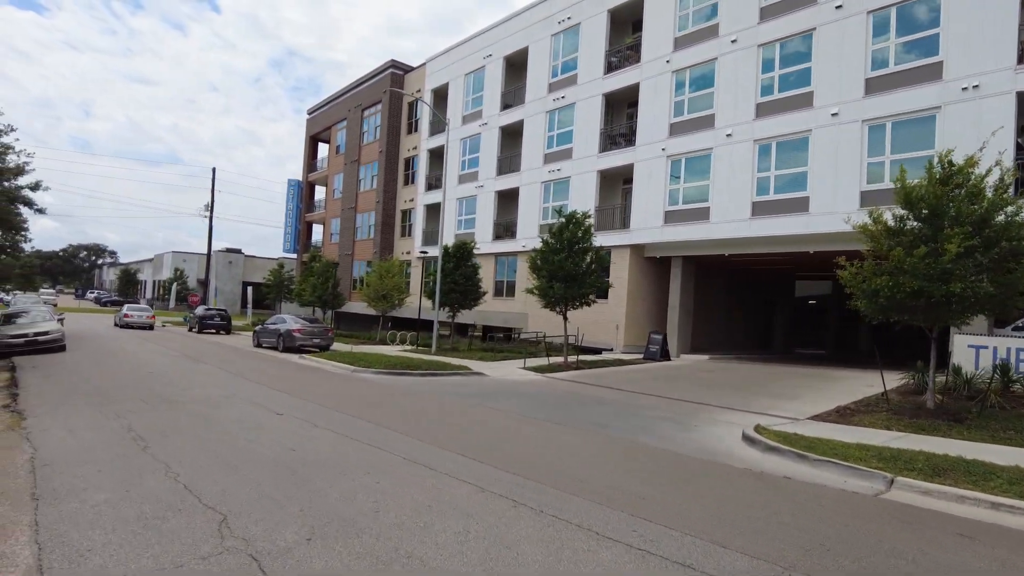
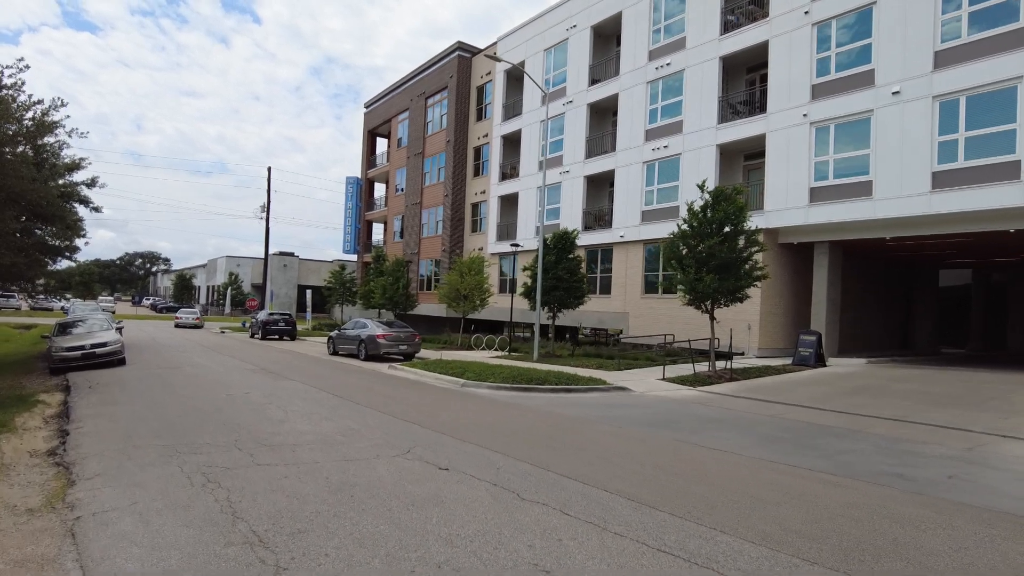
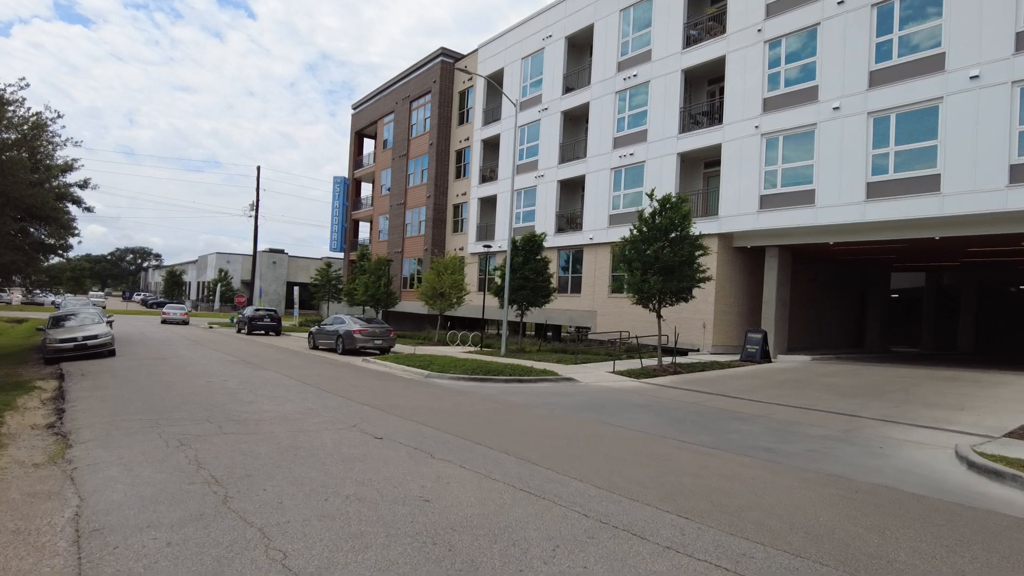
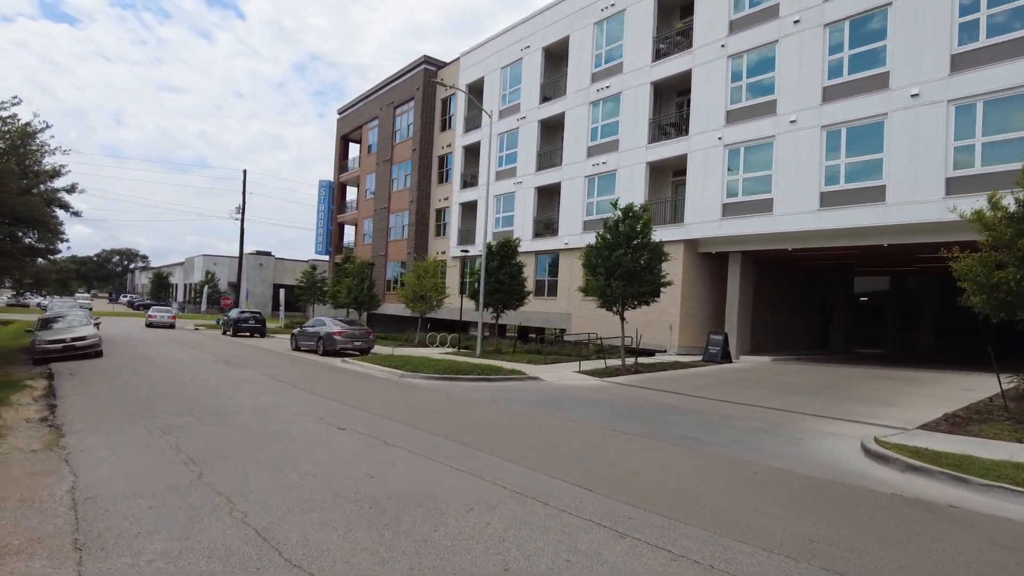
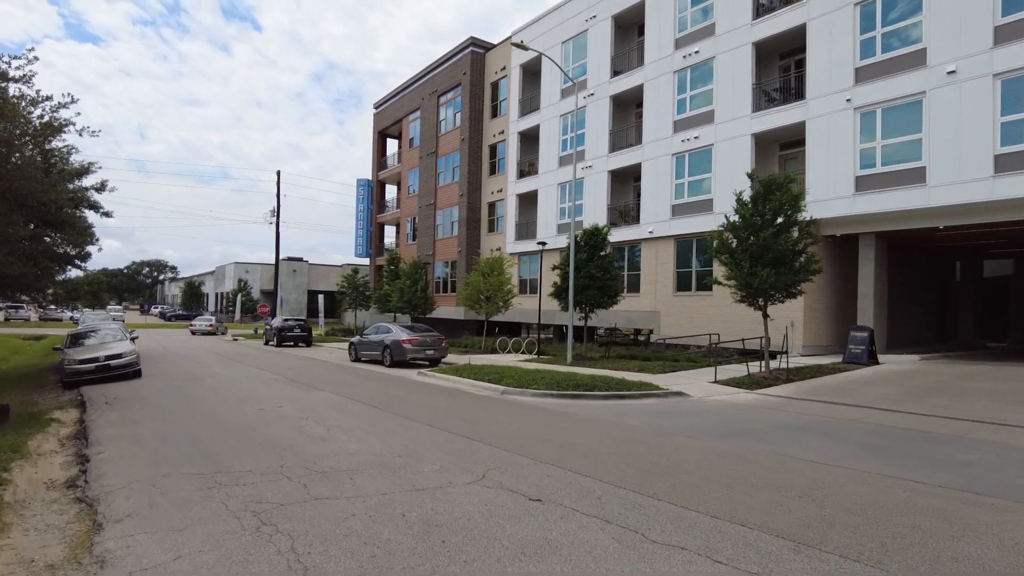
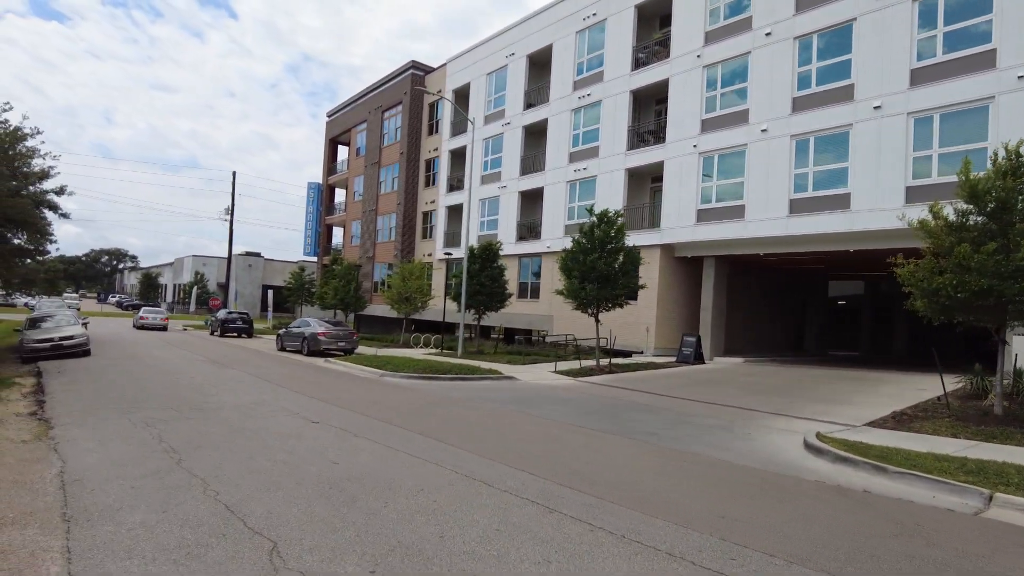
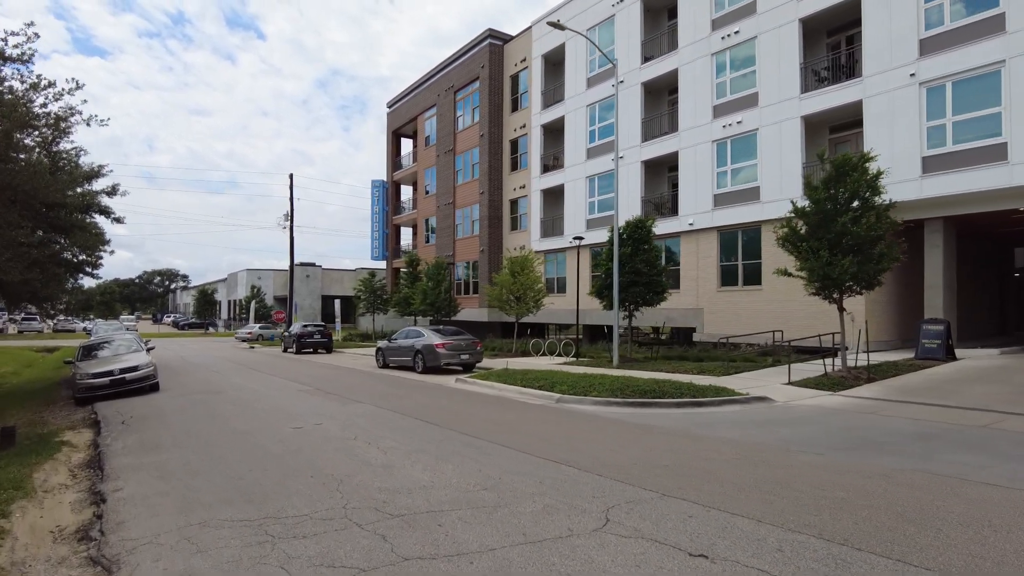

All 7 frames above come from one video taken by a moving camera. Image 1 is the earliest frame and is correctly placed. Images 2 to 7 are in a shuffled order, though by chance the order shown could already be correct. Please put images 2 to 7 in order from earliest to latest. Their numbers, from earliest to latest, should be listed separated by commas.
6, 4, 3, 2, 5, 7
